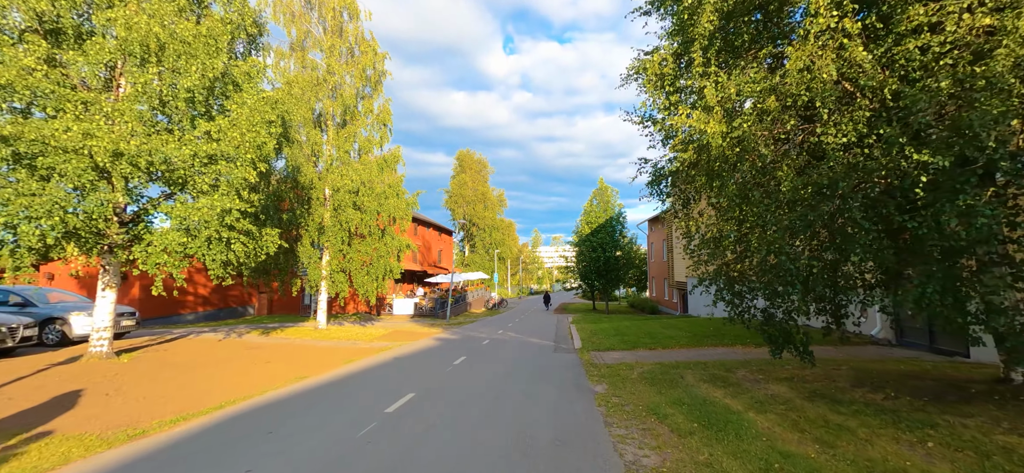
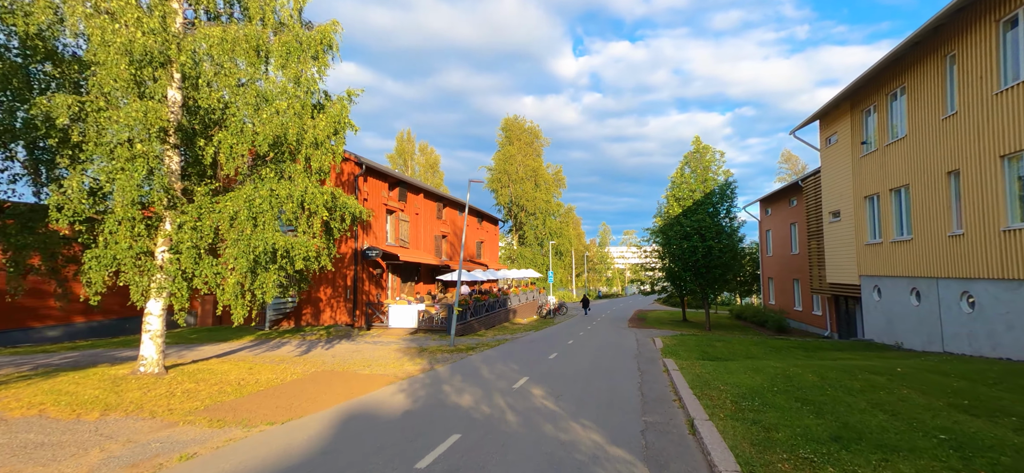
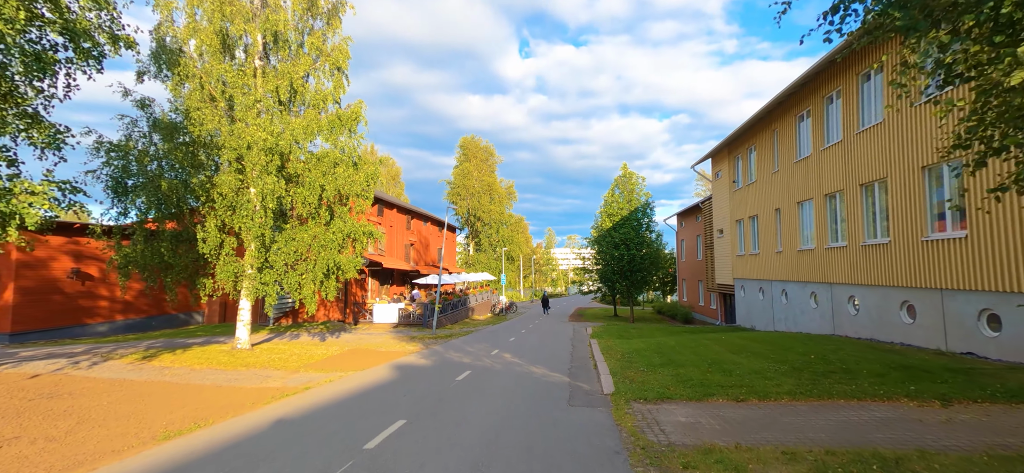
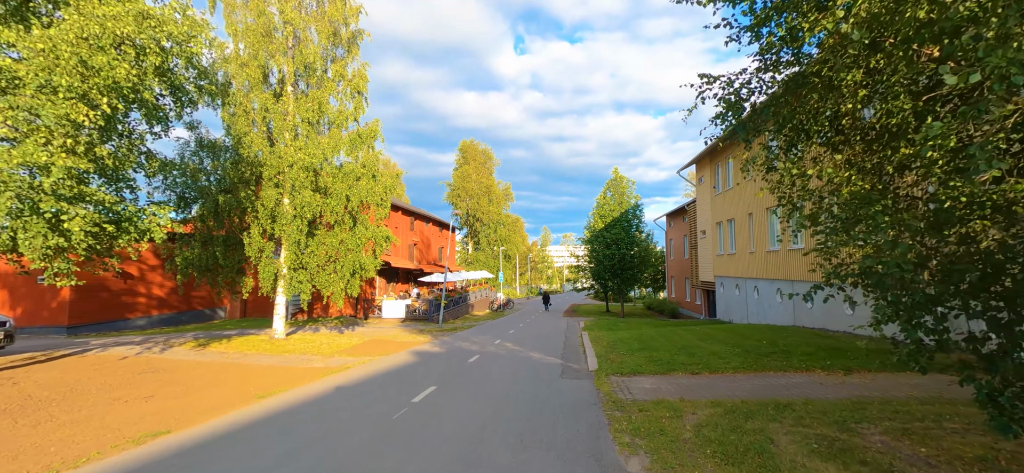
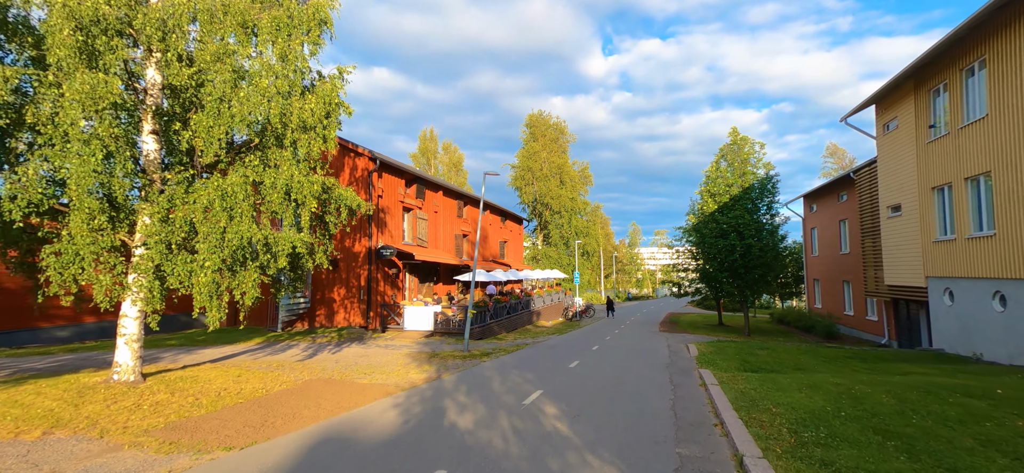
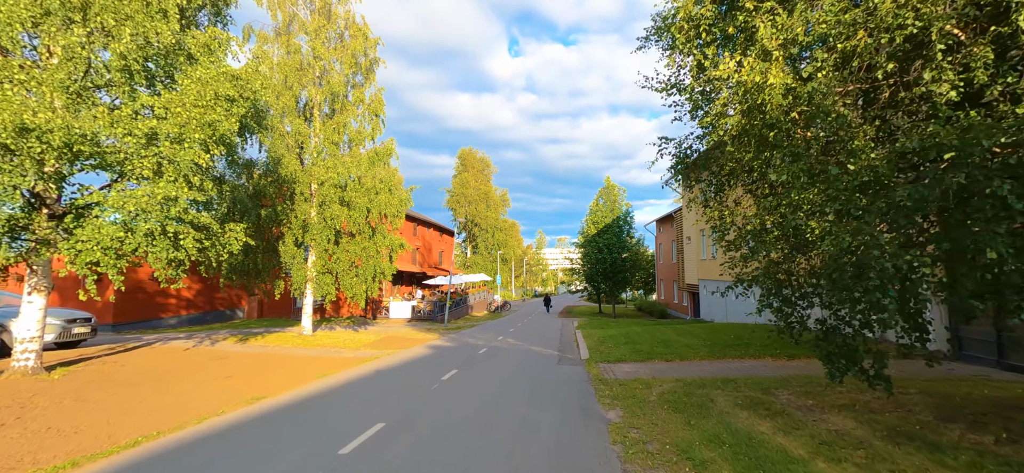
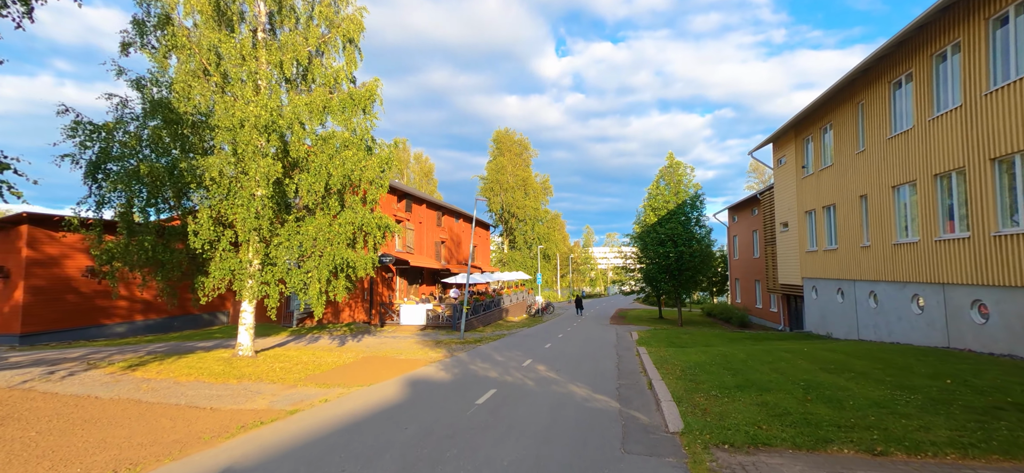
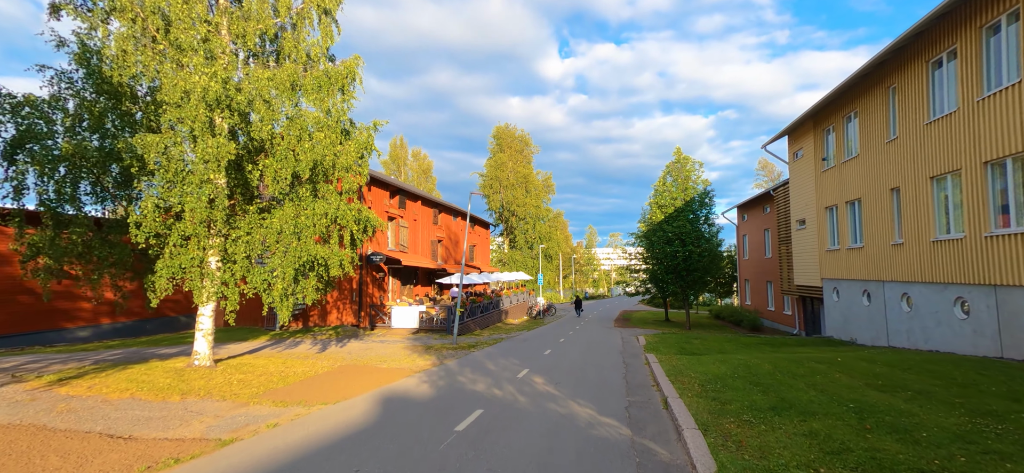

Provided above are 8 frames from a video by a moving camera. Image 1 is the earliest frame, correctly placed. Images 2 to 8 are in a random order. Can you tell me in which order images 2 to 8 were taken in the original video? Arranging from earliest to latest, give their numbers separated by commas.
6, 4, 3, 7, 8, 2, 5
